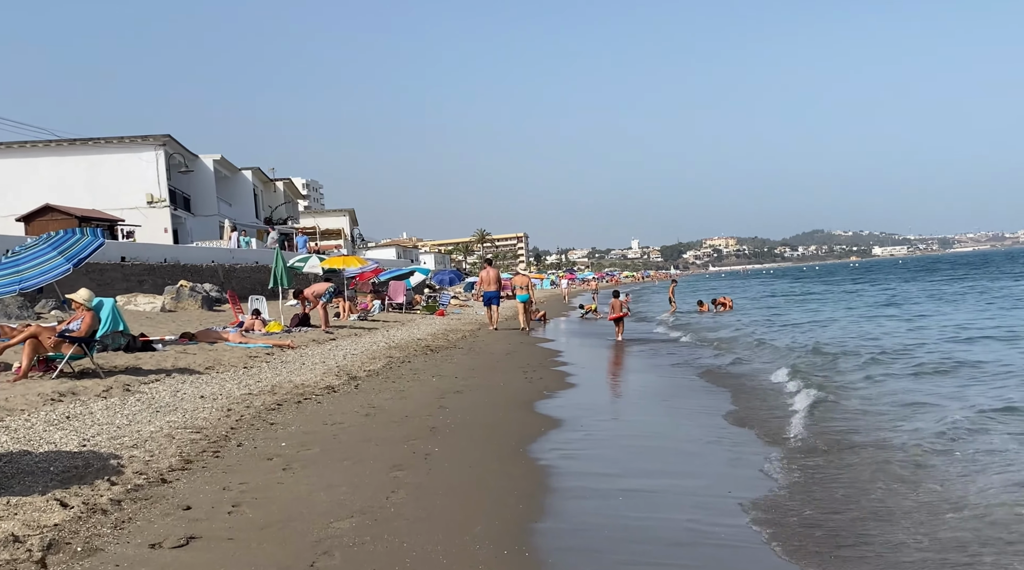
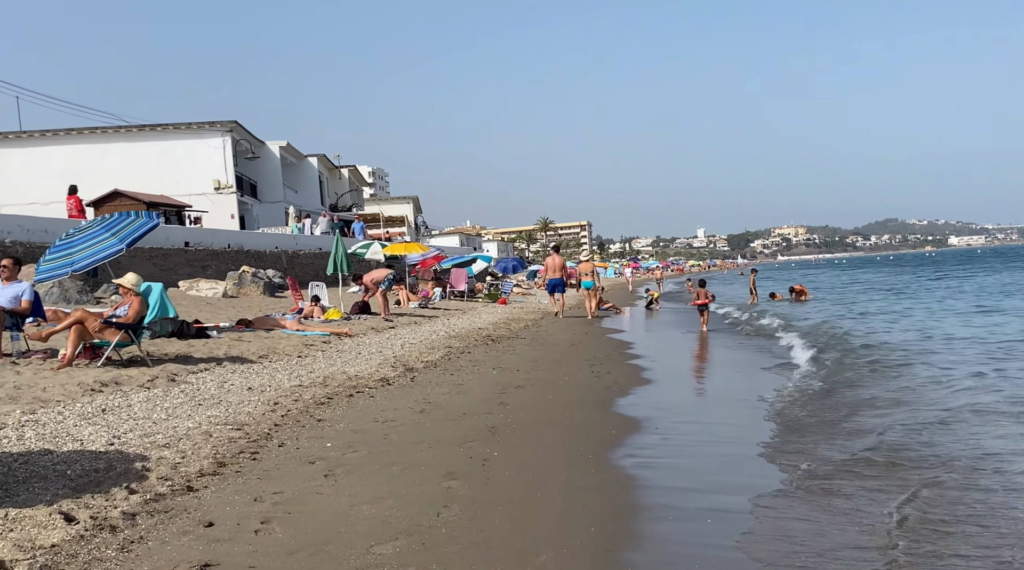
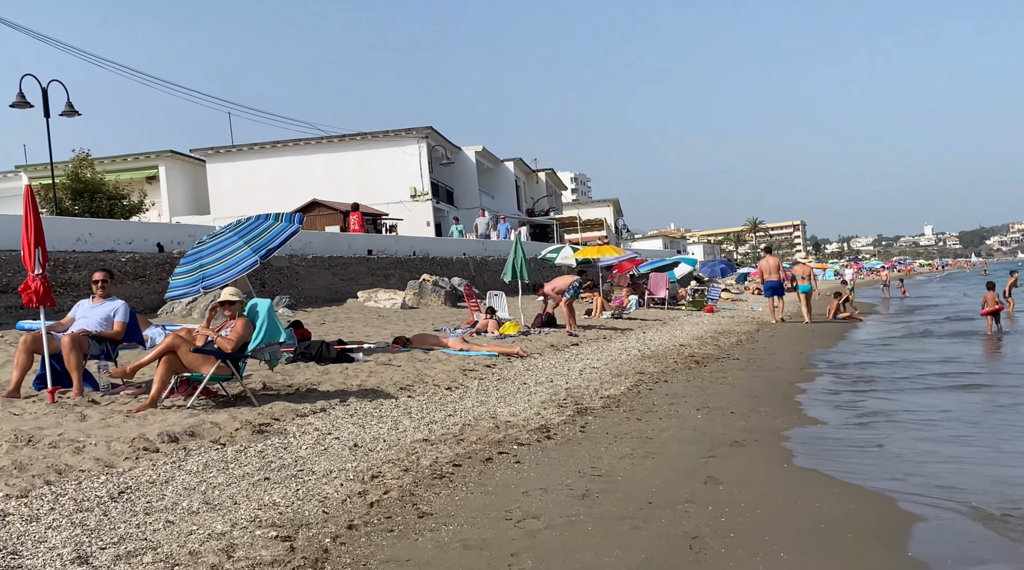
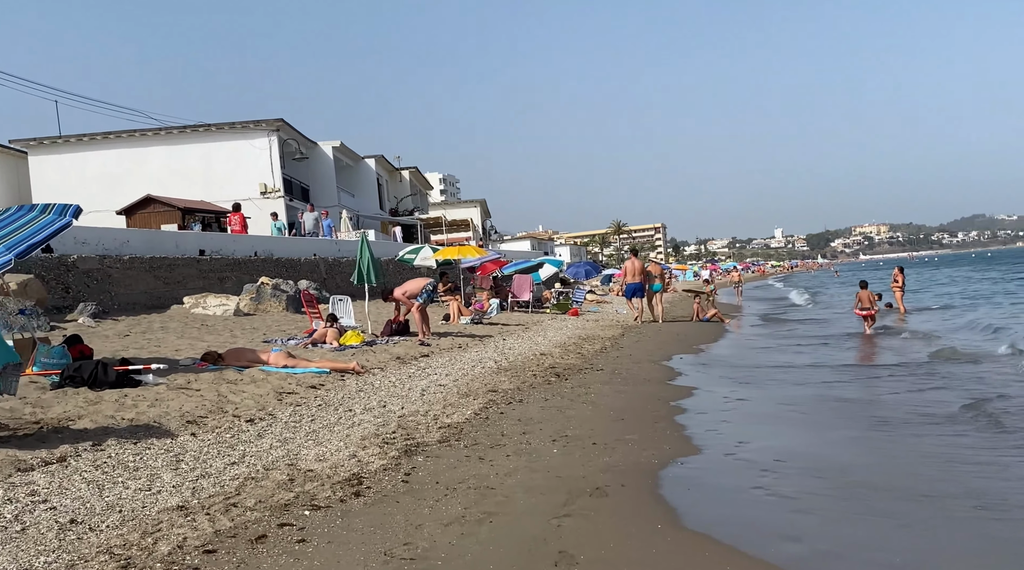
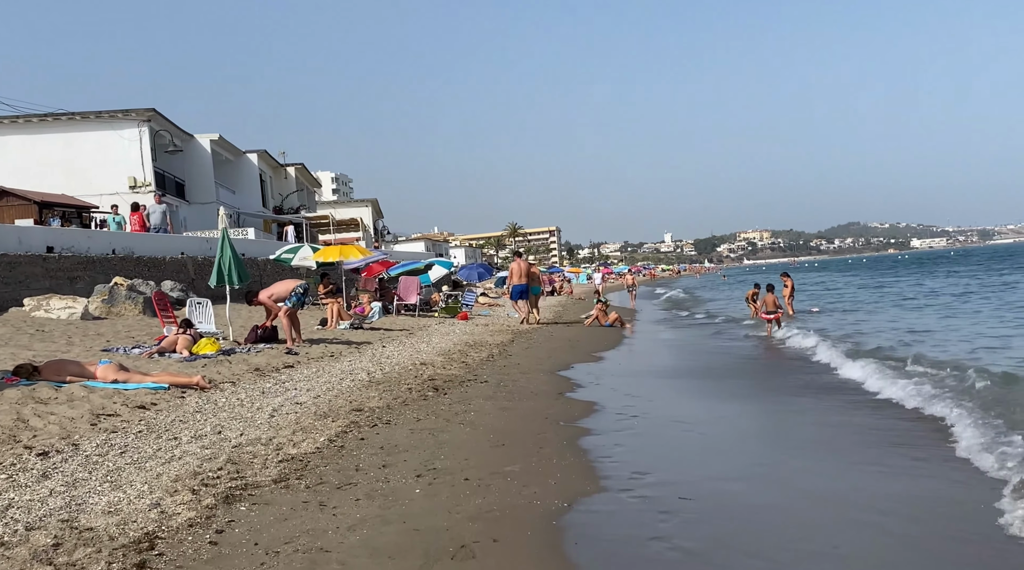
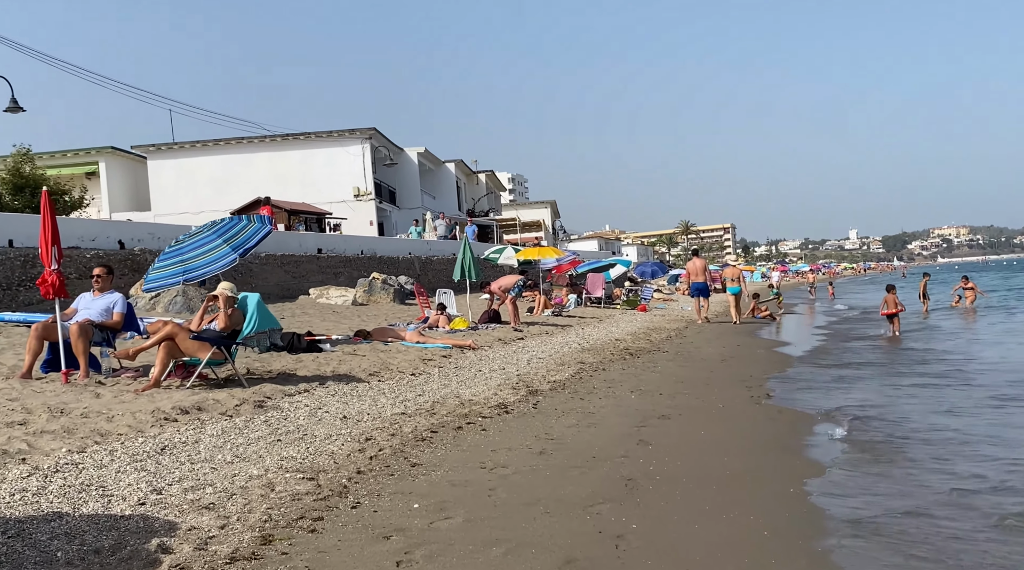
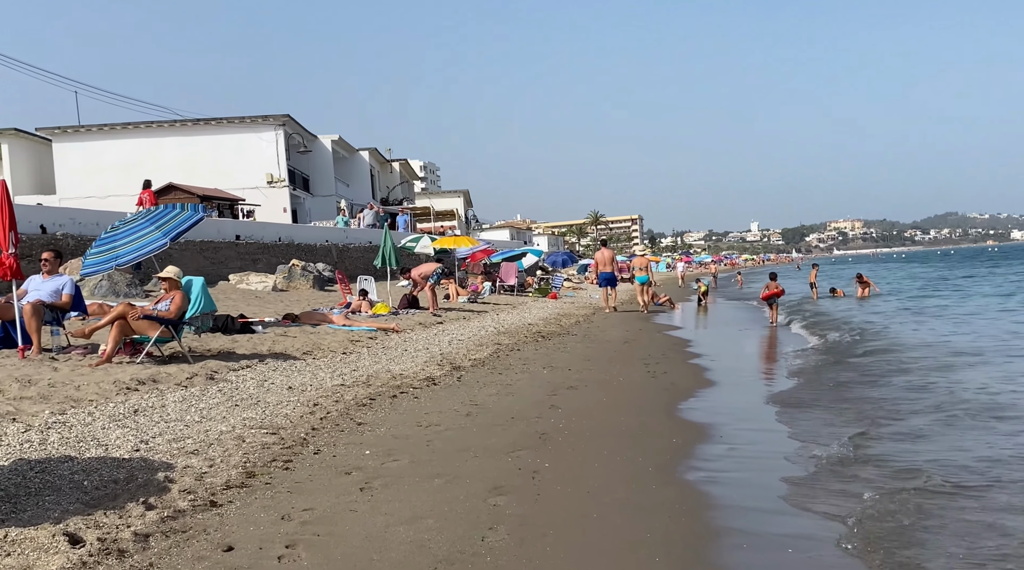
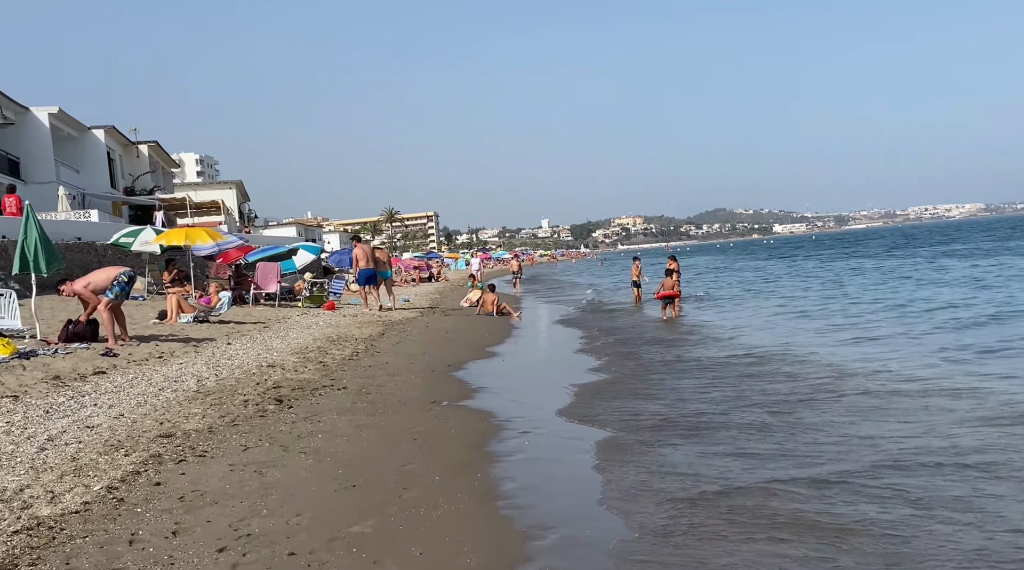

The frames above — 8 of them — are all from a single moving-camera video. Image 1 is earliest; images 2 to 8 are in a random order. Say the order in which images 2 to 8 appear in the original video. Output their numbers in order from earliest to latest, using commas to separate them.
2, 7, 6, 3, 4, 5, 8
